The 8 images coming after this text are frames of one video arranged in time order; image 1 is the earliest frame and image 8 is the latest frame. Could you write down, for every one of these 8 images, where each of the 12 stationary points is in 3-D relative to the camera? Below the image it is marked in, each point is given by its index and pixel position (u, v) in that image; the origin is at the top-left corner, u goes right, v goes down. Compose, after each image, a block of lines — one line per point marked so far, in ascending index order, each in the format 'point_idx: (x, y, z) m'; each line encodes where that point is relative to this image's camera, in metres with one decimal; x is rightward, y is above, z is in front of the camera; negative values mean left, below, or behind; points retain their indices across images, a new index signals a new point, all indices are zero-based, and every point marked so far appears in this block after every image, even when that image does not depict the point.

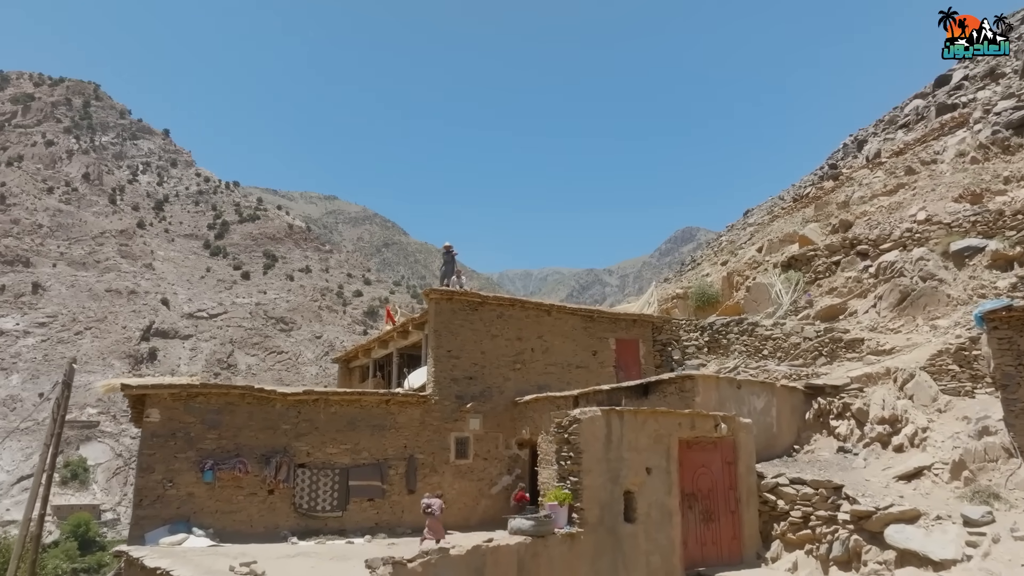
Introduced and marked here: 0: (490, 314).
0: (-0.5, -0.6, +14.5) m
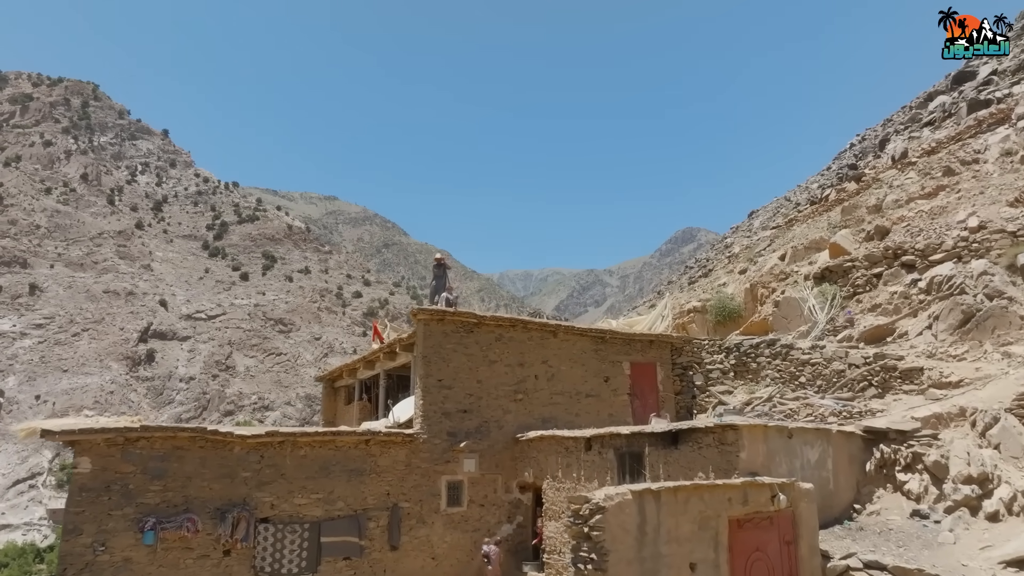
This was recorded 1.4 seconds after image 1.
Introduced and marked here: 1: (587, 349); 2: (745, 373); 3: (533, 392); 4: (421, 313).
0: (-0.4, -0.9, +12.6) m
1: (+1.4, -1.2, +13.5) m
2: (+4.6, -1.7, +14.0) m
3: (+0.4, -1.9, +12.8) m
4: (-1.5, -0.4, +12.0) m
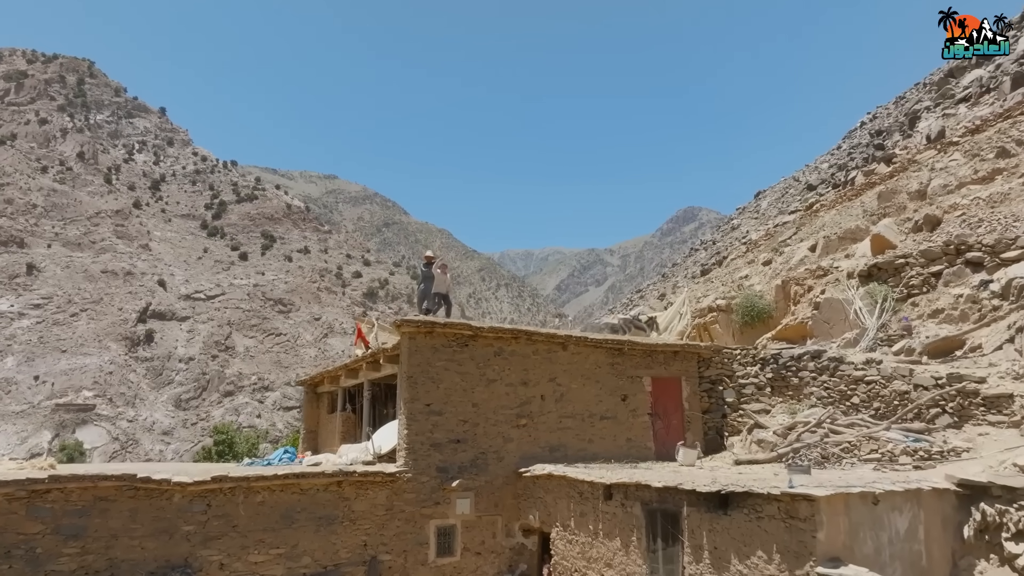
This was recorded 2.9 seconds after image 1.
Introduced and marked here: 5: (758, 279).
0: (-0.4, -1.0, +10.6) m
1: (+1.5, -1.2, +11.5) m
2: (+4.6, -1.7, +12.0) m
3: (+0.4, -2.0, +10.9) m
4: (-1.5, -0.5, +10.0) m
5: (+6.9, +0.2, +19.7) m
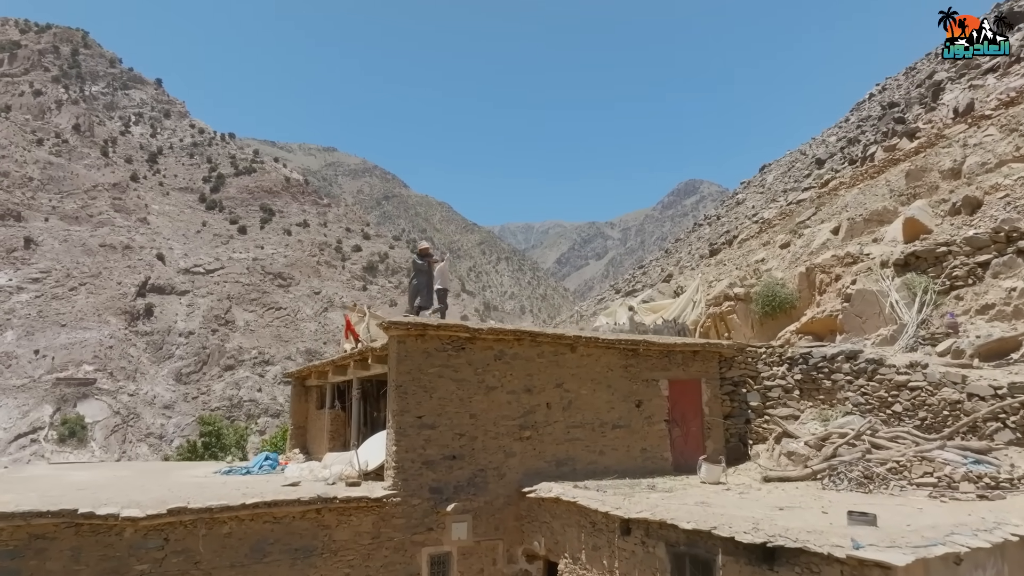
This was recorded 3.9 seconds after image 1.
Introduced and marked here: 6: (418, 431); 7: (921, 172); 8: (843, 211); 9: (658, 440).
0: (-0.4, -0.9, +9.4) m
1: (+1.5, -1.2, +10.4) m
2: (+4.6, -1.6, +10.9) m
3: (+0.4, -1.9, +9.7) m
4: (-1.5, -0.5, +8.8) m
5: (+6.9, +0.6, +18.4) m
6: (-1.2, -1.8, +8.9) m
7: (+10.2, +2.9, +17.6) m
8: (+9.0, +2.1, +19.1) m
9: (+2.2, -2.3, +10.6) m
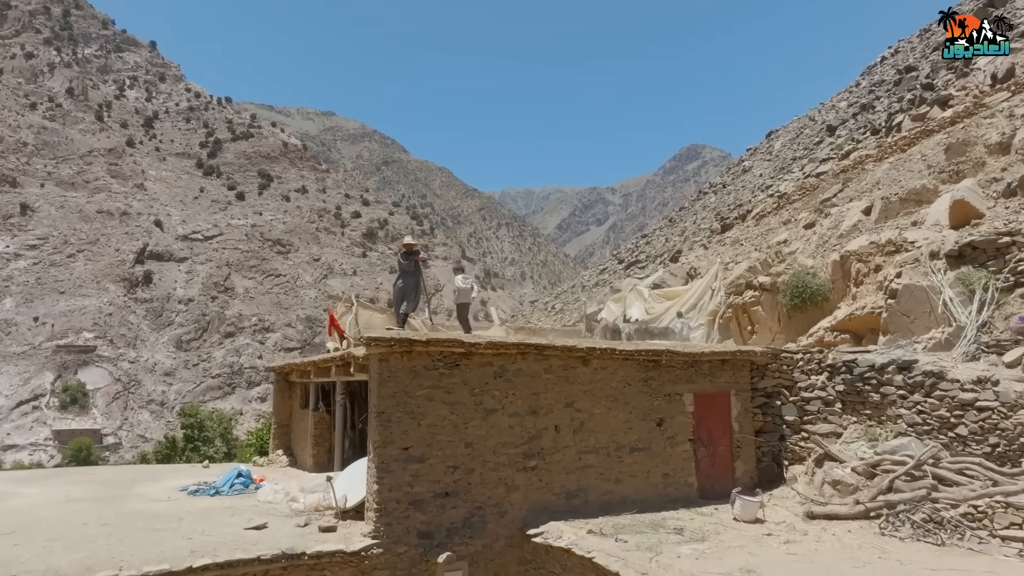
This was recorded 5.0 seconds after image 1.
0: (-0.3, -1.0, +8.0) m
1: (+1.5, -1.2, +9.0) m
2: (+4.7, -1.6, +9.5) m
3: (+0.5, -2.0, +8.4) m
4: (-1.4, -0.6, +7.4) m
5: (+6.9, +1.0, +17.0) m
6: (-1.1, -1.9, +7.5) m
7: (+10.2, +3.2, +16.0) m
8: (+9.0, +2.5, +17.6) m
9: (+2.2, -2.3, +9.2) m
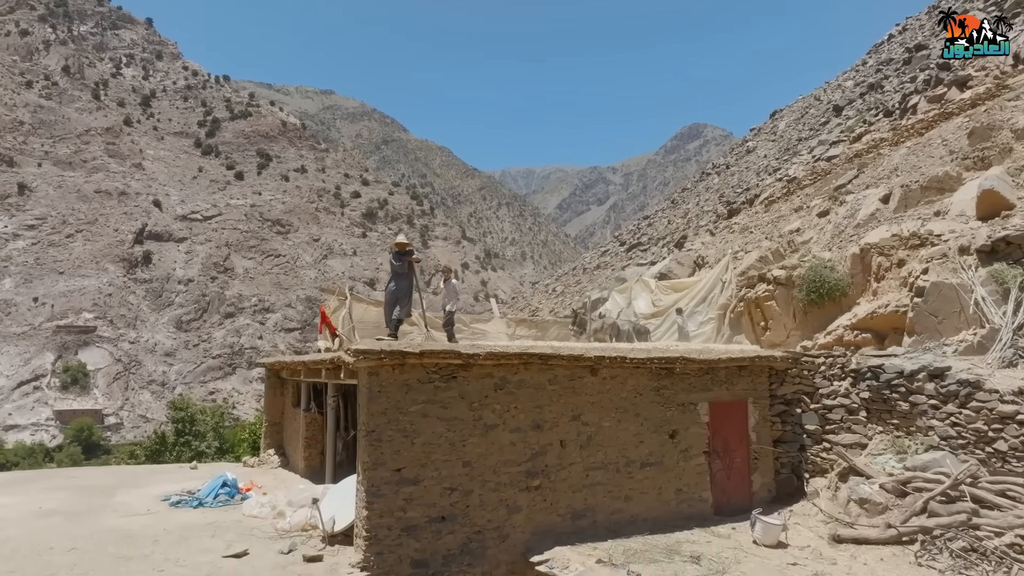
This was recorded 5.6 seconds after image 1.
0: (-0.3, -1.0, +7.4) m
1: (+1.5, -1.2, +8.3) m
2: (+4.7, -1.6, +8.8) m
3: (+0.5, -2.0, +7.7) m
4: (-1.4, -0.7, +6.7) m
5: (+7.0, +1.2, +16.2) m
6: (-1.1, -1.9, +6.9) m
7: (+10.2, +3.4, +15.2) m
8: (+9.0, +2.7, +16.8) m
9: (+2.2, -2.3, +8.6) m
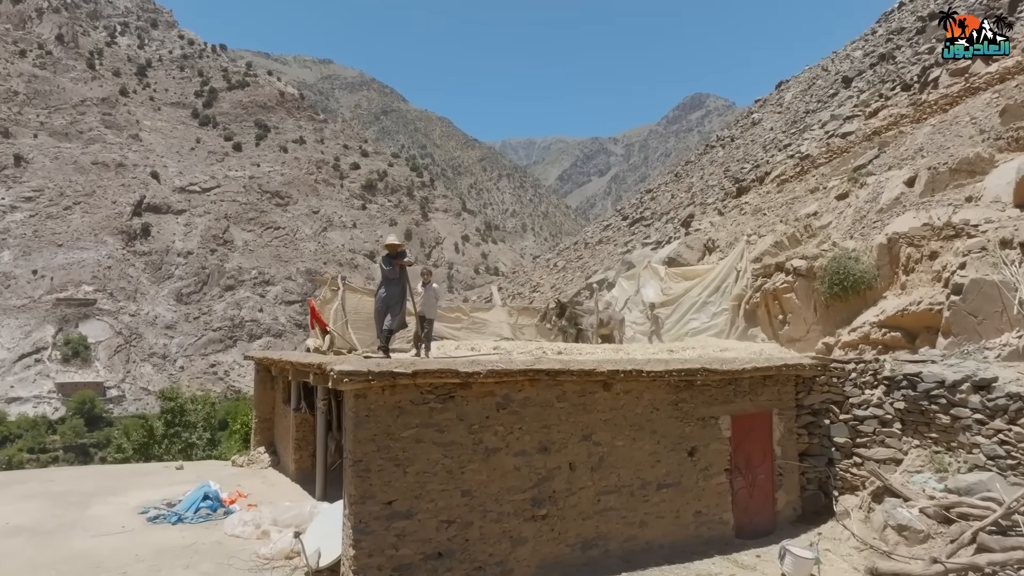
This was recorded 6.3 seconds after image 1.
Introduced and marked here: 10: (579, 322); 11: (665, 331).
0: (-0.3, -1.1, +6.6) m
1: (+1.6, -1.2, +7.5) m
2: (+4.7, -1.6, +8.1) m
3: (+0.5, -2.1, +7.0) m
4: (-1.4, -0.8, +5.9) m
5: (+7.0, +1.5, +15.4) m
6: (-1.1, -2.0, +6.1) m
7: (+10.3, +3.6, +14.3) m
8: (+9.1, +3.0, +15.9) m
9: (+2.3, -2.3, +7.9) m
10: (+1.2, -0.6, +13.7) m
11: (+3.2, -0.9, +14.8) m
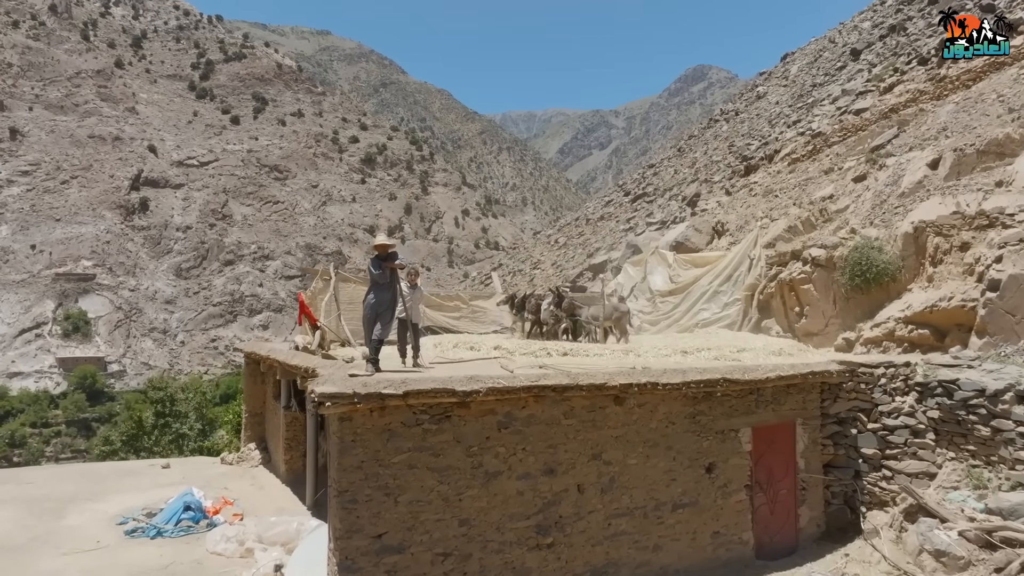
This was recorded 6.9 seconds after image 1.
0: (-0.3, -1.2, +6.0) m
1: (+1.6, -1.3, +6.9) m
2: (+4.8, -1.7, +7.4) m
3: (+0.6, -2.1, +6.4) m
4: (-1.3, -0.9, +5.2) m
5: (+7.0, +1.7, +14.6) m
6: (-1.1, -2.1, +5.5) m
7: (+10.3, +3.8, +13.4) m
8: (+9.1, +3.3, +15.0) m
9: (+2.3, -2.3, +7.3) m
10: (+1.3, -0.5, +13.0) m
11: (+3.2, -0.7, +14.2) m
